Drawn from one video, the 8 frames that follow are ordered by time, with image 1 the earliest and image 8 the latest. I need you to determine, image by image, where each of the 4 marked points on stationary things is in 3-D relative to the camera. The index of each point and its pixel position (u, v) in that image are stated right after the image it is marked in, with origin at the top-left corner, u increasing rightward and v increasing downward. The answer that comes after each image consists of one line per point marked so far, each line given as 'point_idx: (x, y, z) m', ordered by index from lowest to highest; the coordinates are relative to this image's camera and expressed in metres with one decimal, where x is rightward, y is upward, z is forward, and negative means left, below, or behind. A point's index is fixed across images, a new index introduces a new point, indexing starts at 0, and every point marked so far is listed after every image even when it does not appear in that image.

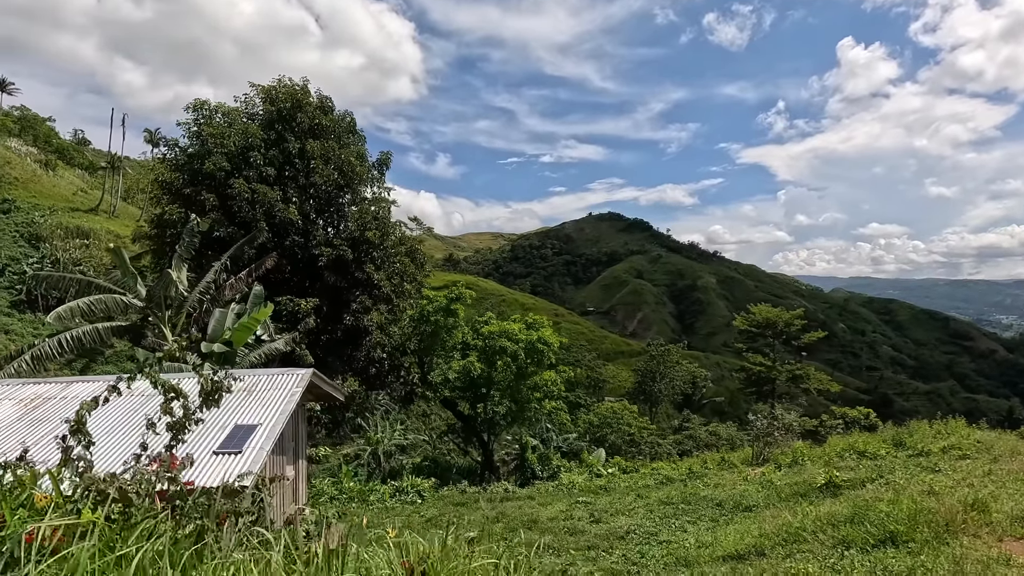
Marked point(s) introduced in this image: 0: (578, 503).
0: (+1.3, -4.4, +10.9) m
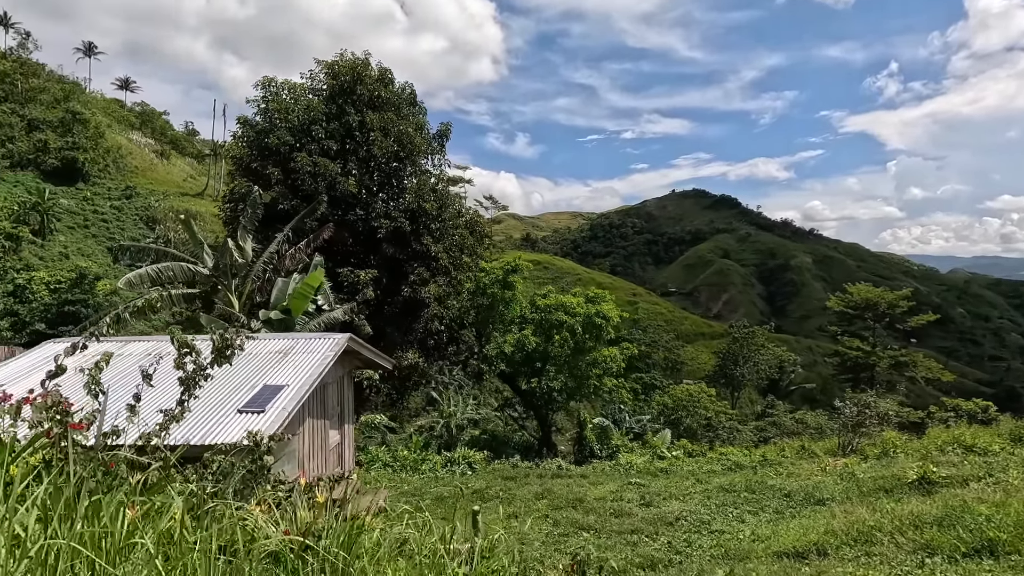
0: (+2.3, -3.8, +10.3) m
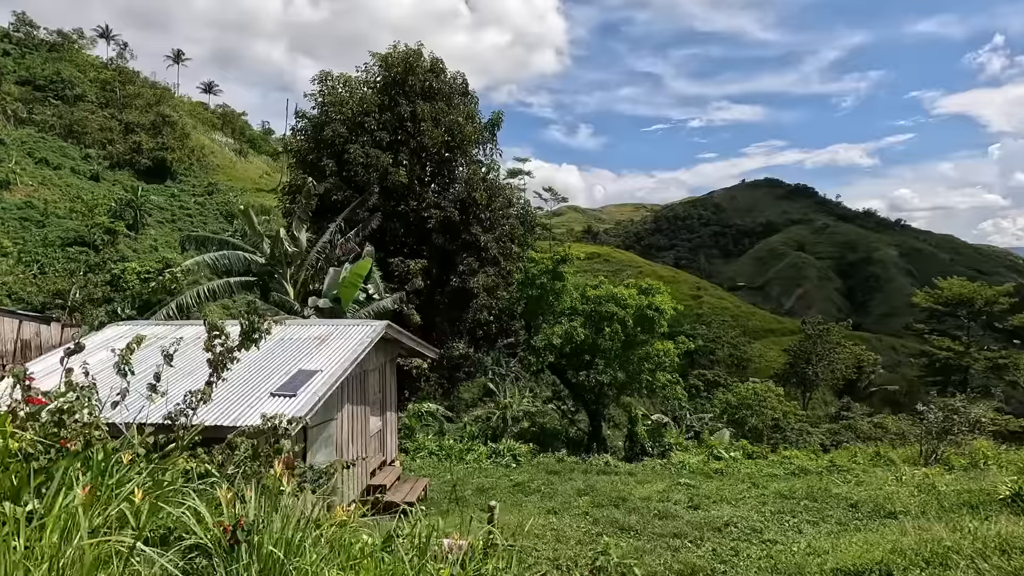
0: (+3.1, -3.6, +9.8) m
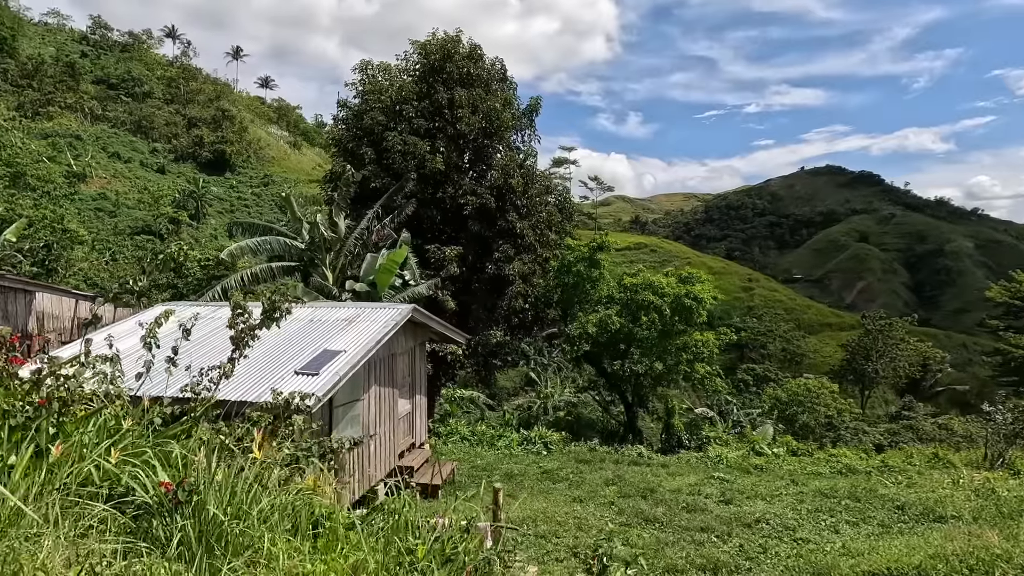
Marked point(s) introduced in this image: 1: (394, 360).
0: (+3.6, -3.4, +9.5) m
1: (-1.9, -1.2, +8.6) m
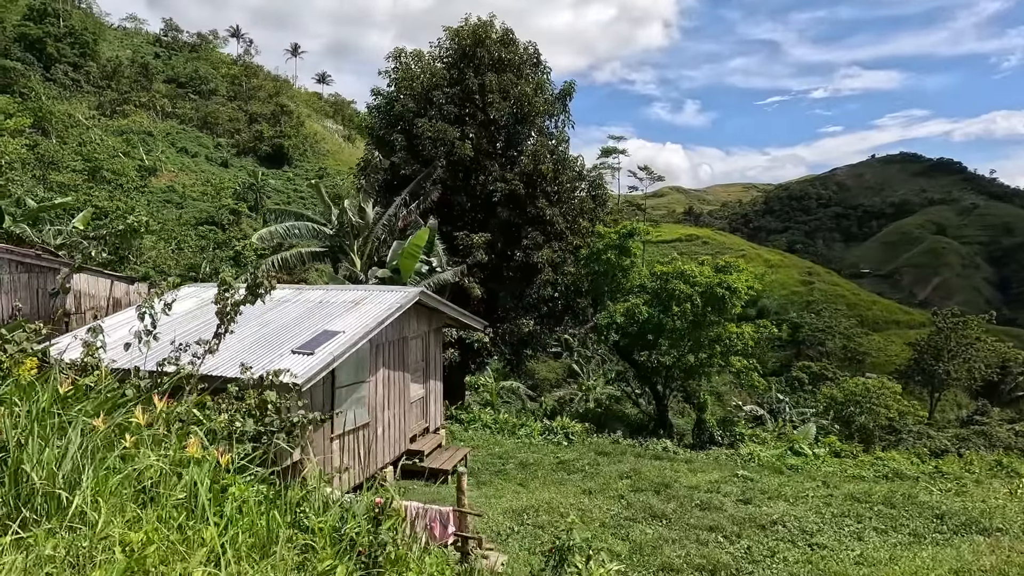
0: (+3.8, -3.2, +9.0) m
1: (-1.7, -0.9, +8.5) m
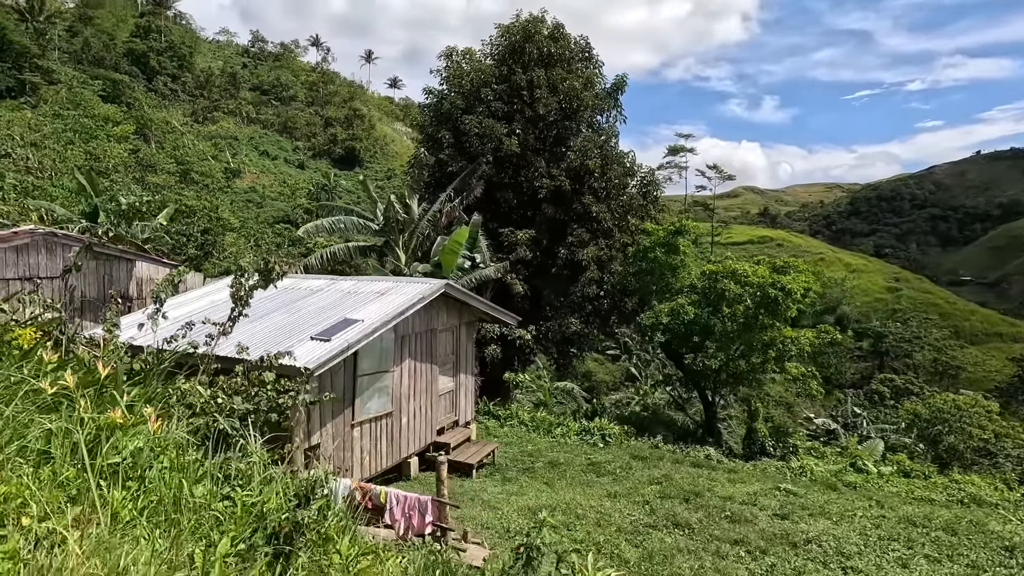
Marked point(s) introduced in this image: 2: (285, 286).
0: (+4.2, -3.2, +8.3) m
1: (-1.3, -0.8, +8.6) m
2: (-3.5, 0.0, +8.3) m
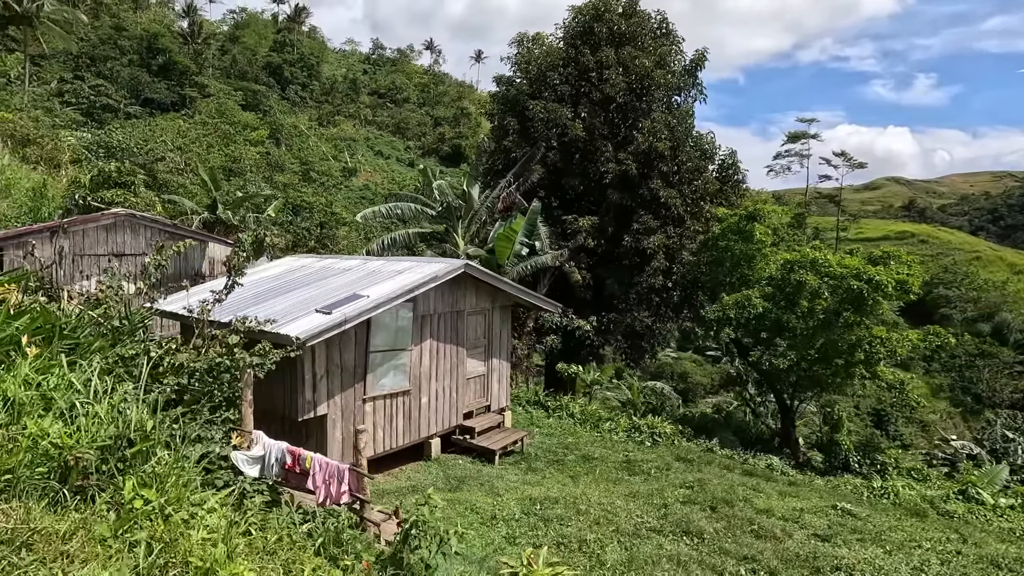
0: (+4.4, -3.0, +7.2) m
1: (-0.8, -0.5, +8.5) m
2: (-3.1, +0.4, +8.7) m
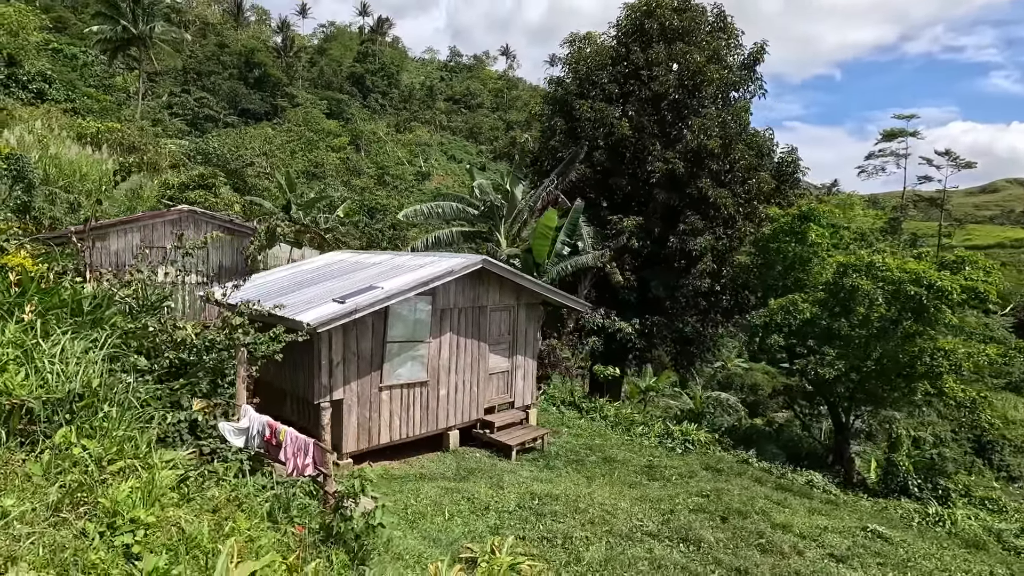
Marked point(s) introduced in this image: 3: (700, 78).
0: (+4.5, -3.0, +6.6) m
1: (-0.5, -0.4, +8.6) m
2: (-2.7, +0.5, +9.1) m
3: (+4.8, +5.3, +13.6) m
